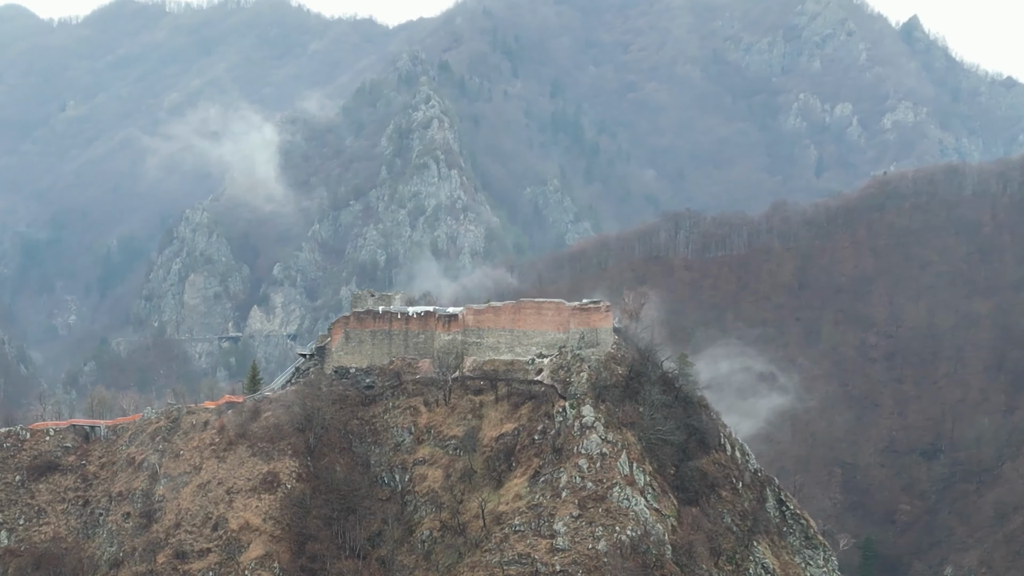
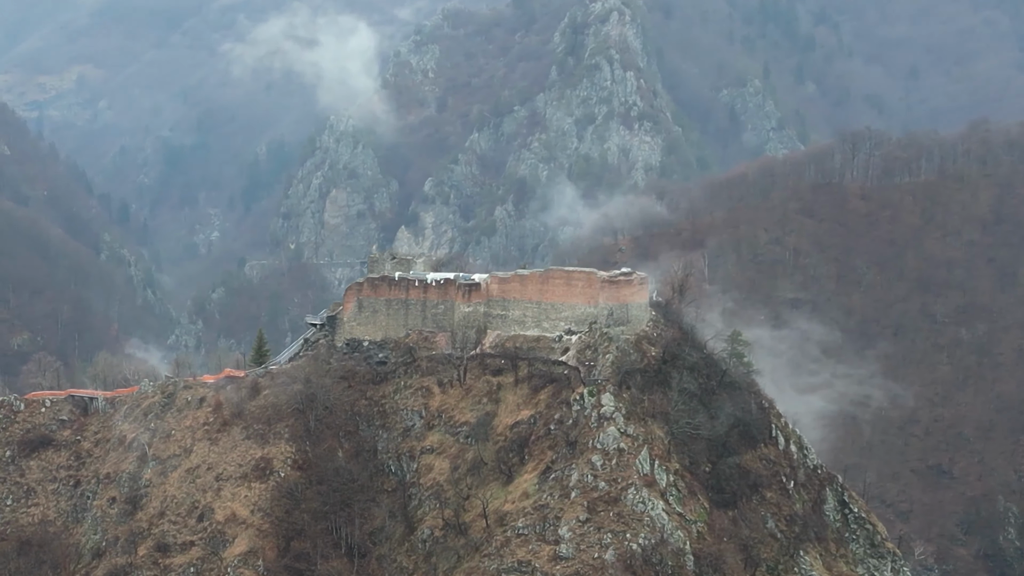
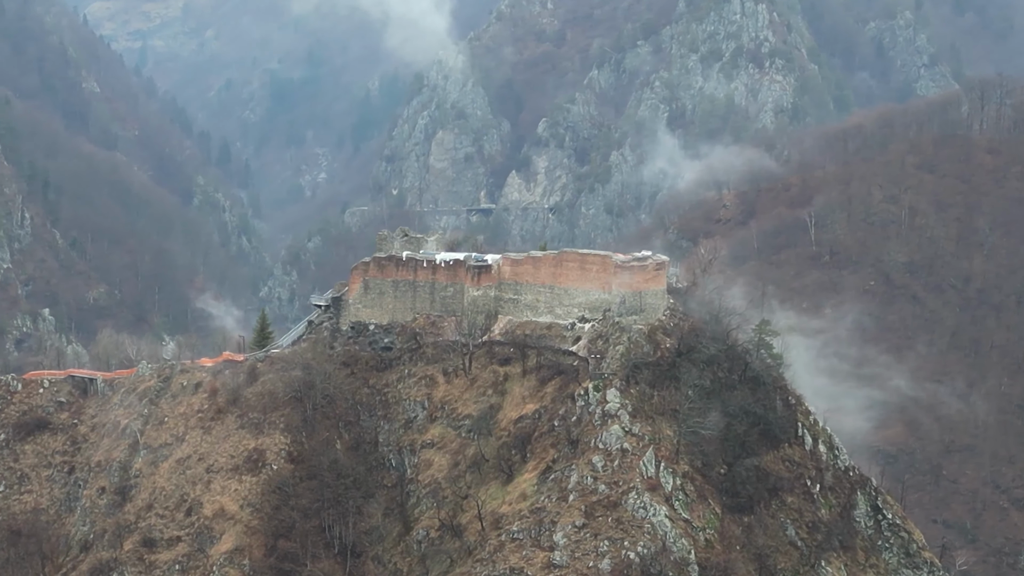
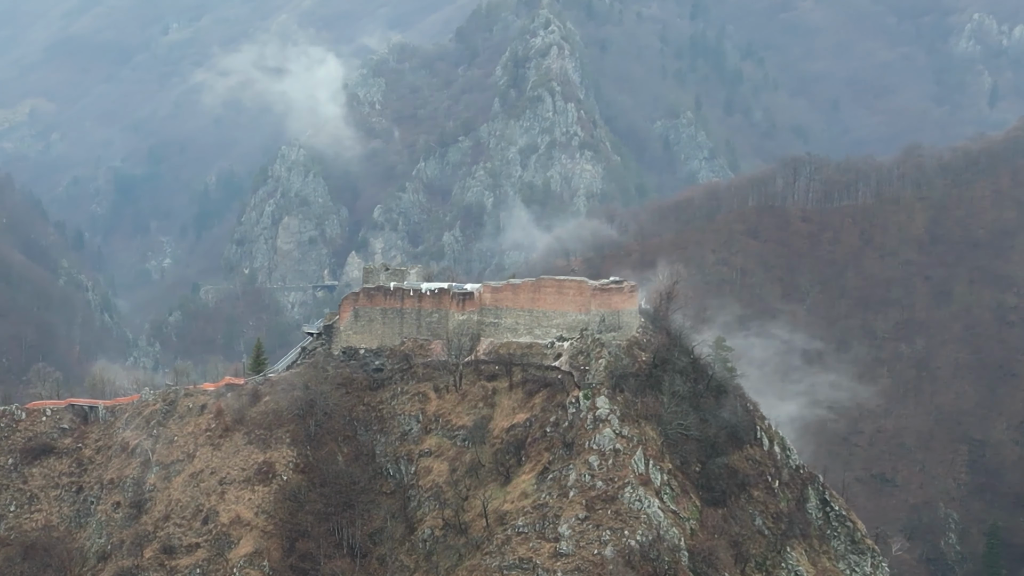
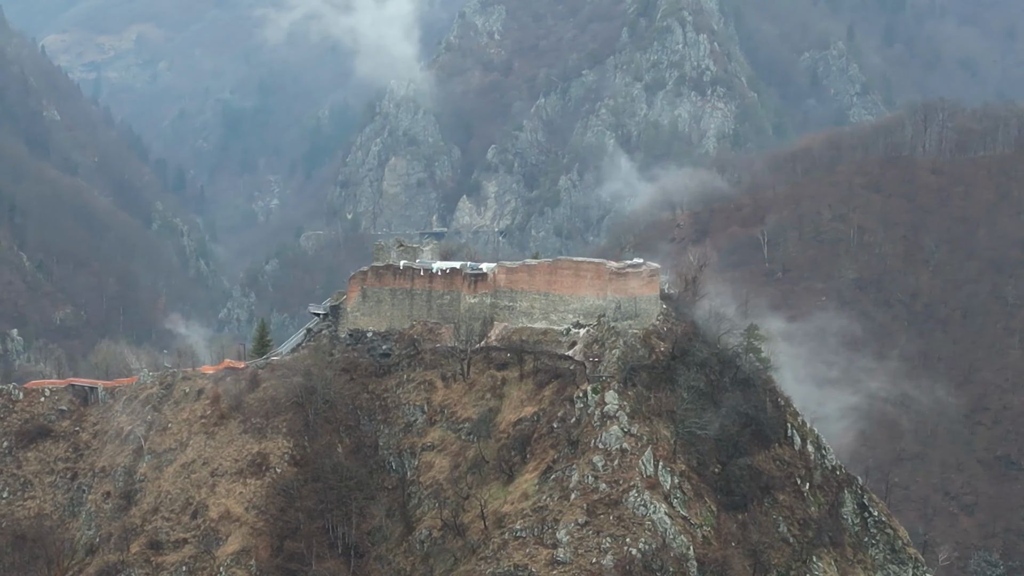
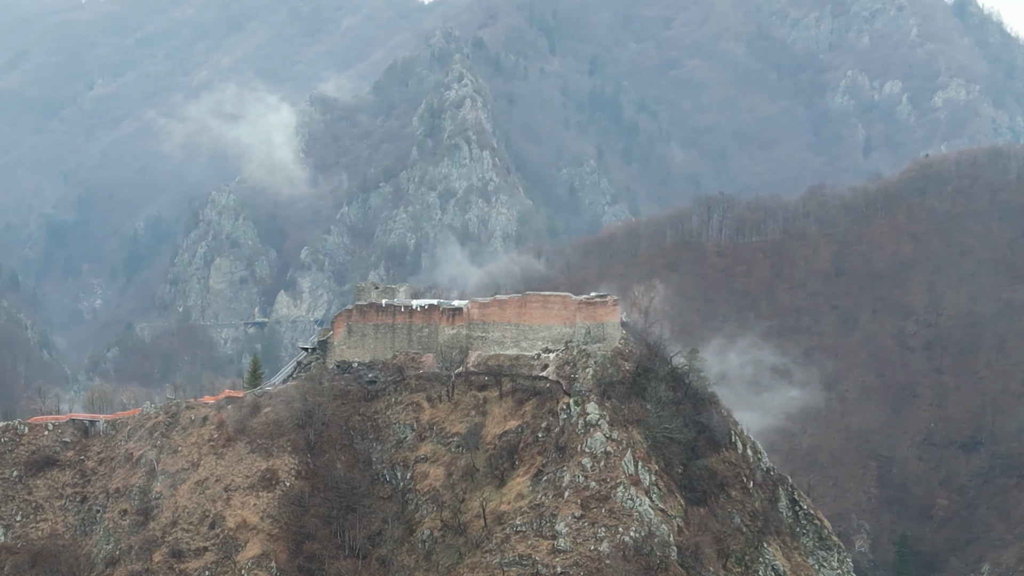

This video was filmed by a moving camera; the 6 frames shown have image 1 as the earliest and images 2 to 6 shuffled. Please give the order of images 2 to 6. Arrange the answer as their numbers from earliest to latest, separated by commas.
6, 4, 2, 5, 3
